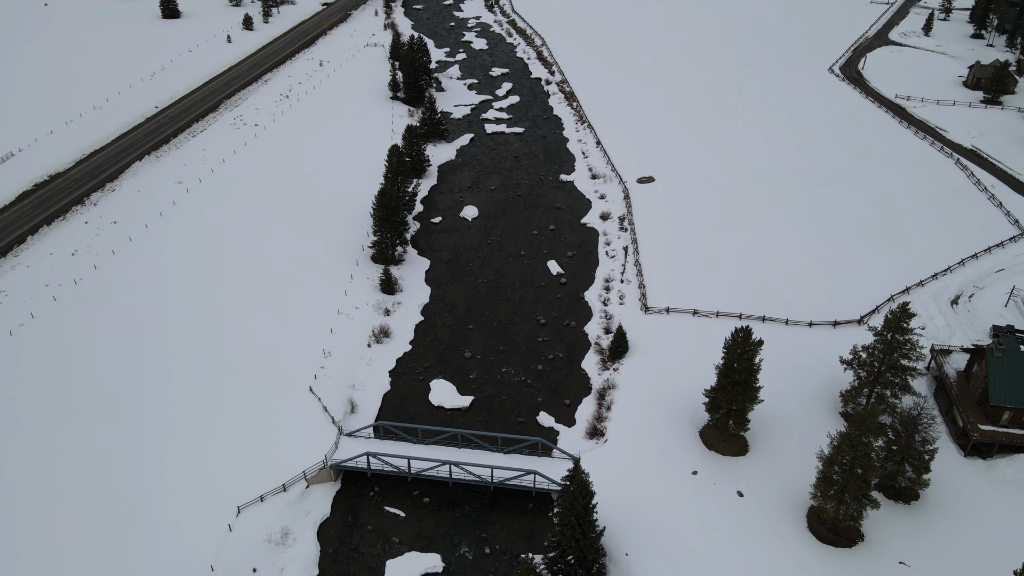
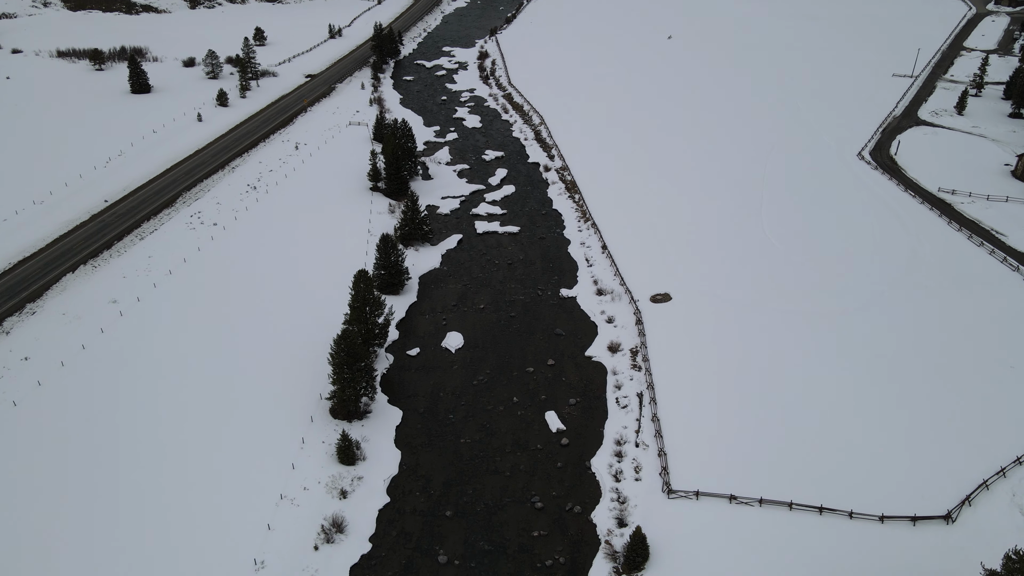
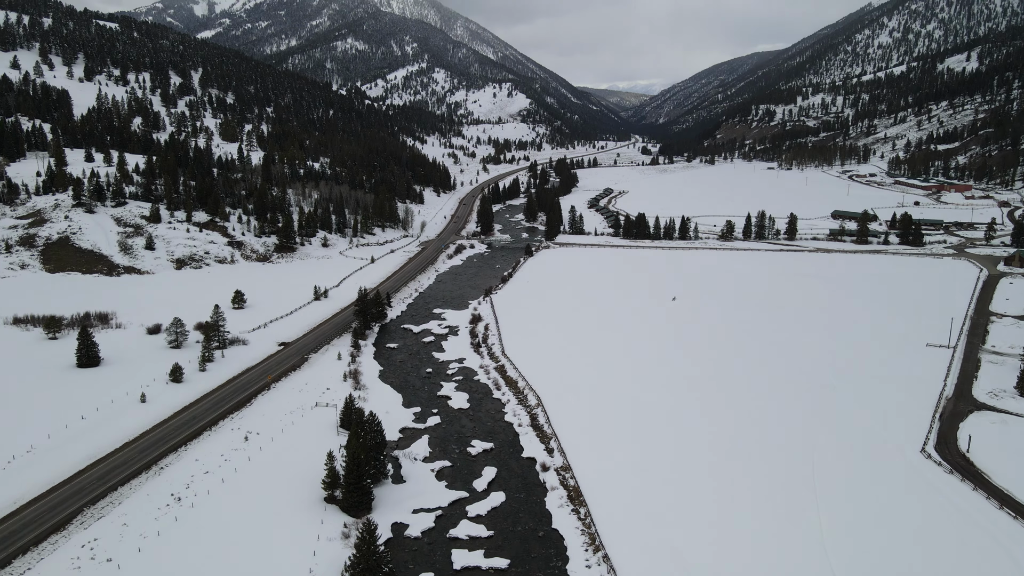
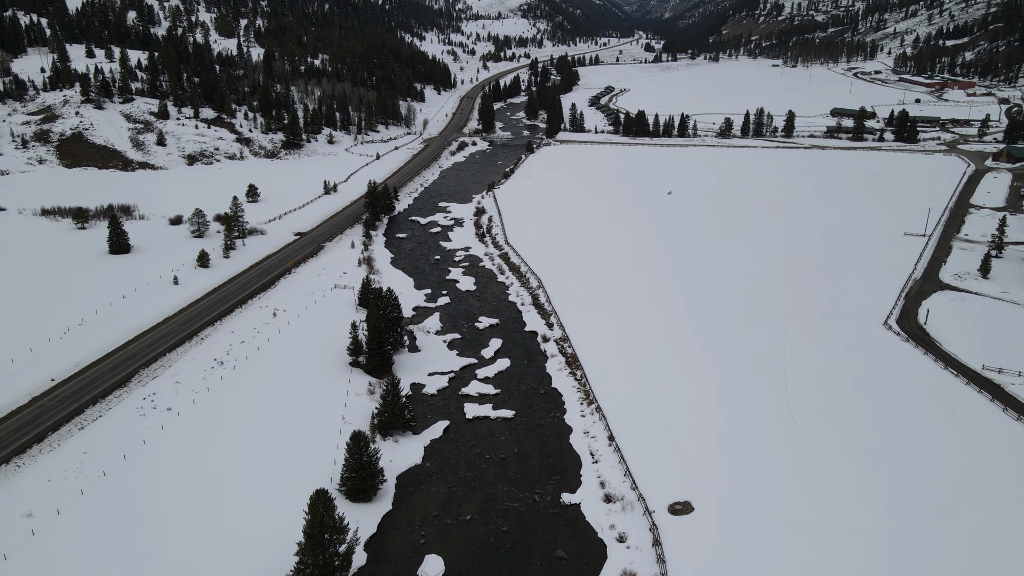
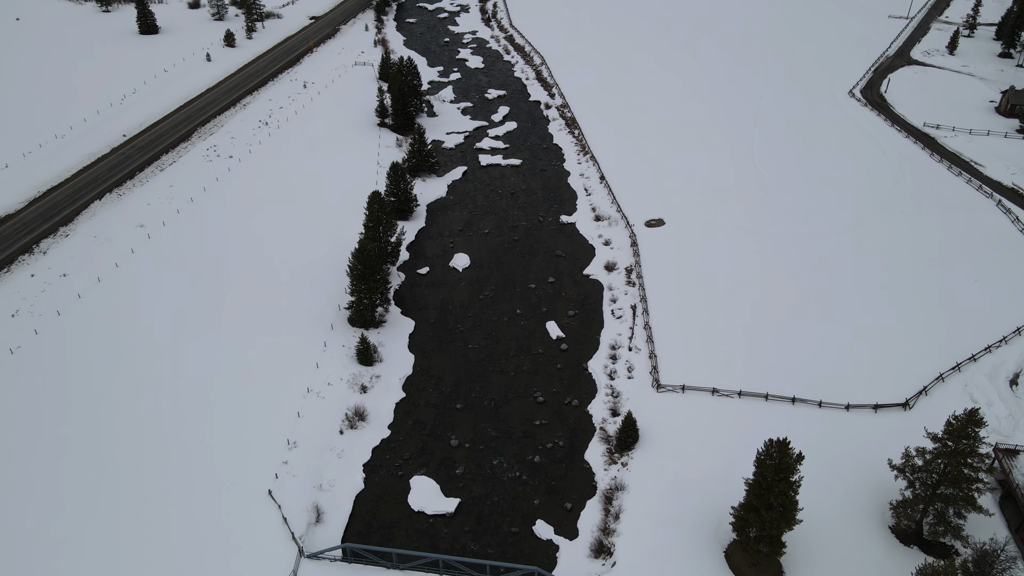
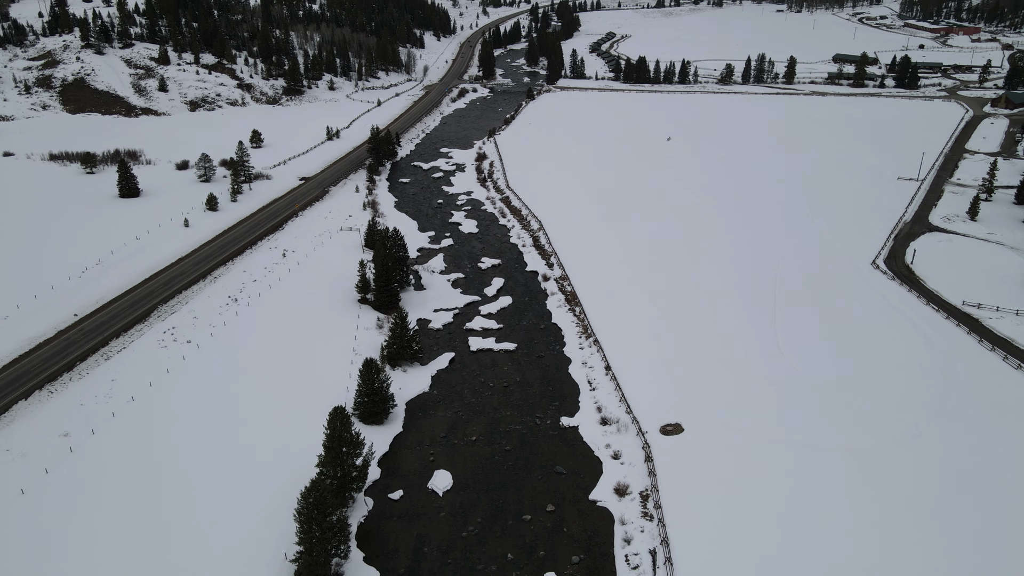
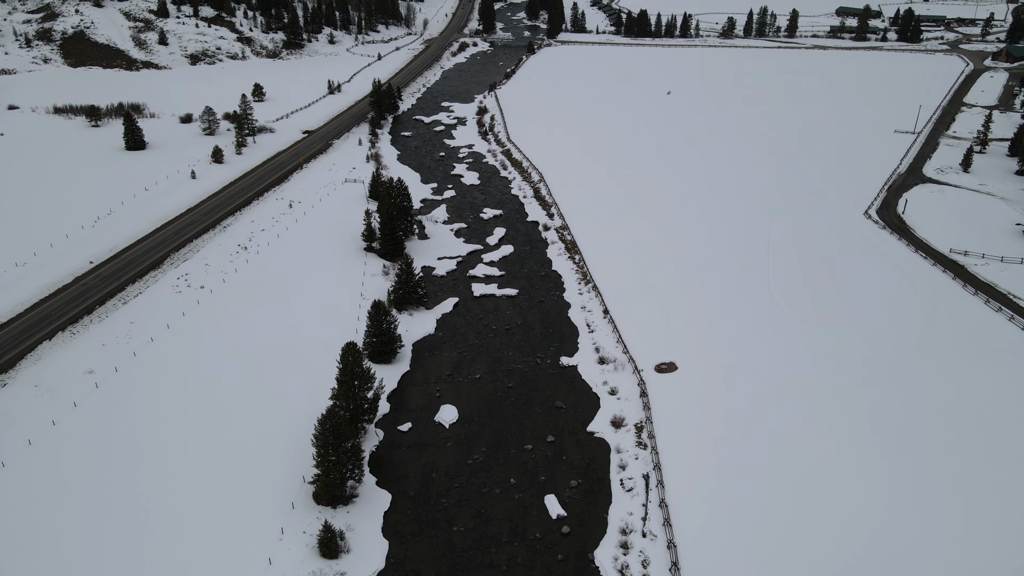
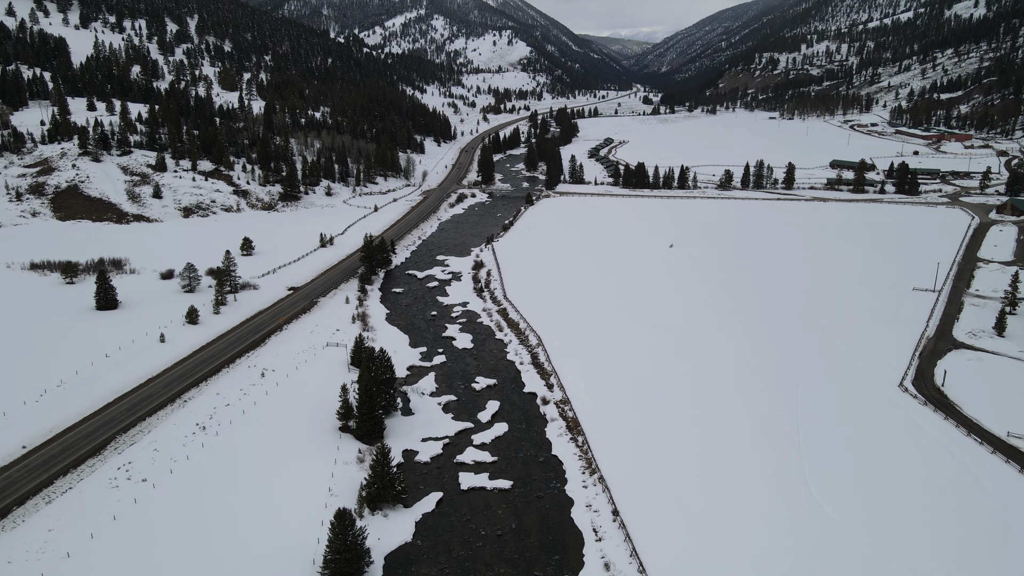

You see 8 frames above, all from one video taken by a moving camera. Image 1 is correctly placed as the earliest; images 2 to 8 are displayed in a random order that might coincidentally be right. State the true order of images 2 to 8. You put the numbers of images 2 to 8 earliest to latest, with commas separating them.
5, 2, 7, 6, 4, 8, 3
